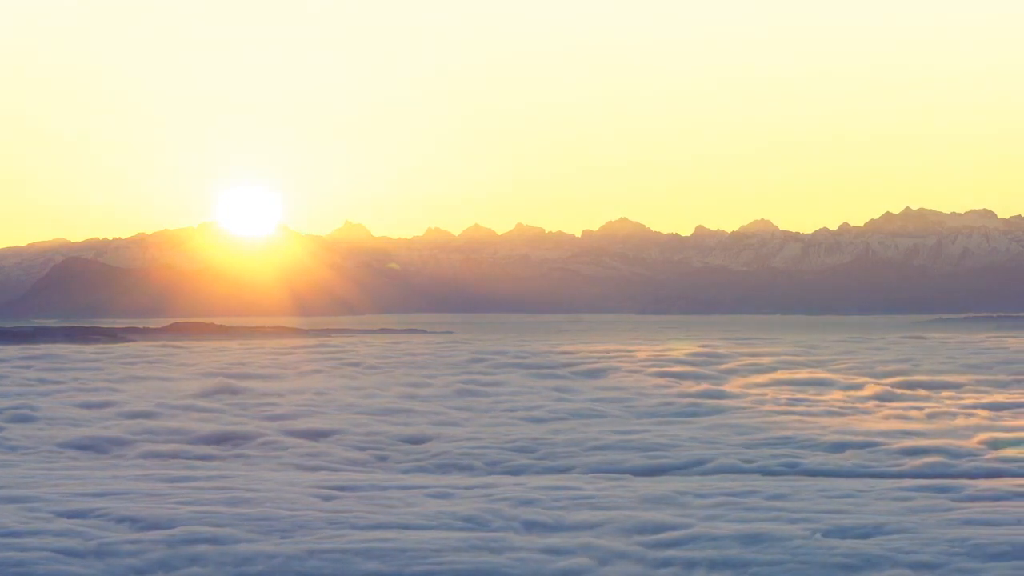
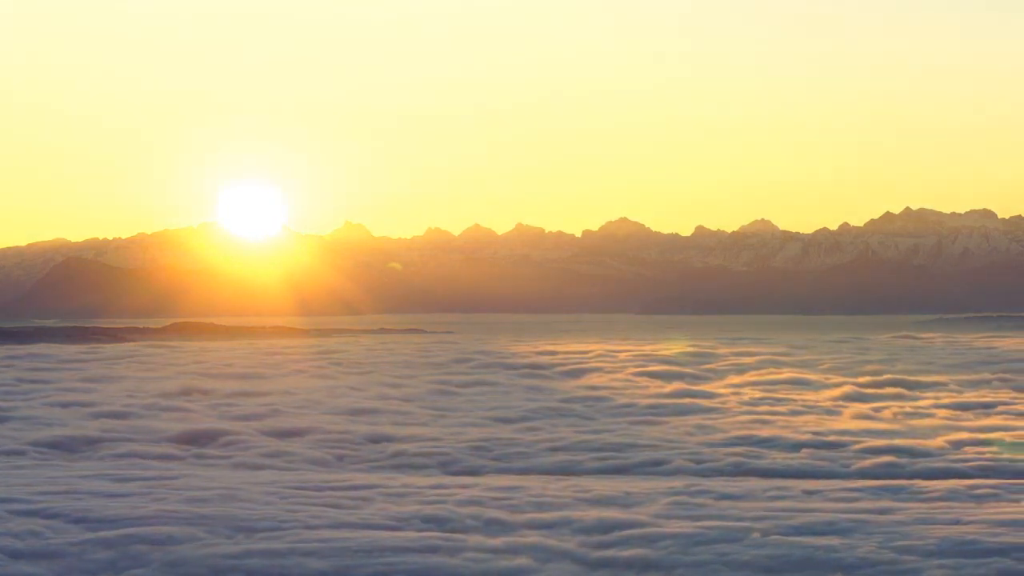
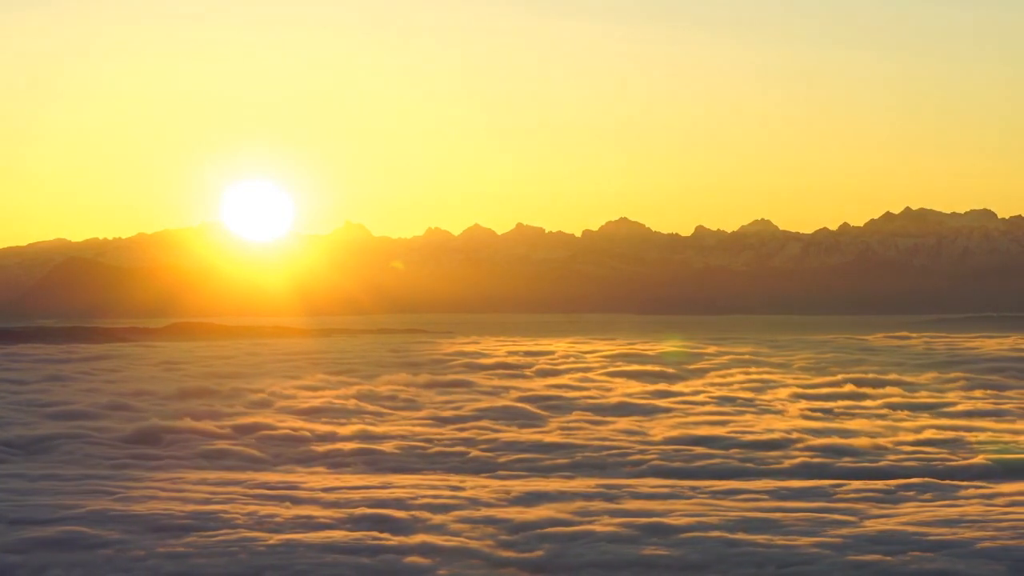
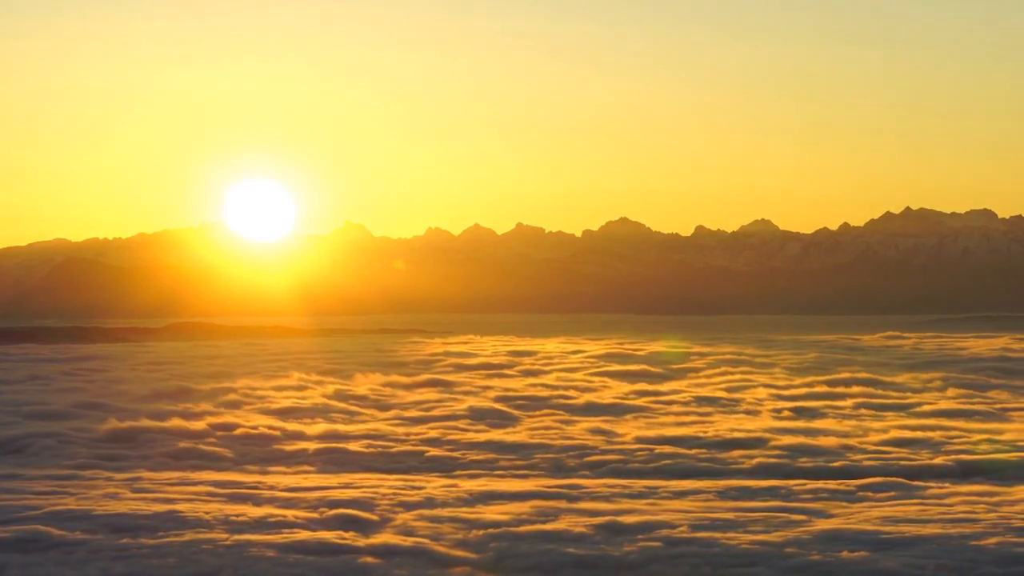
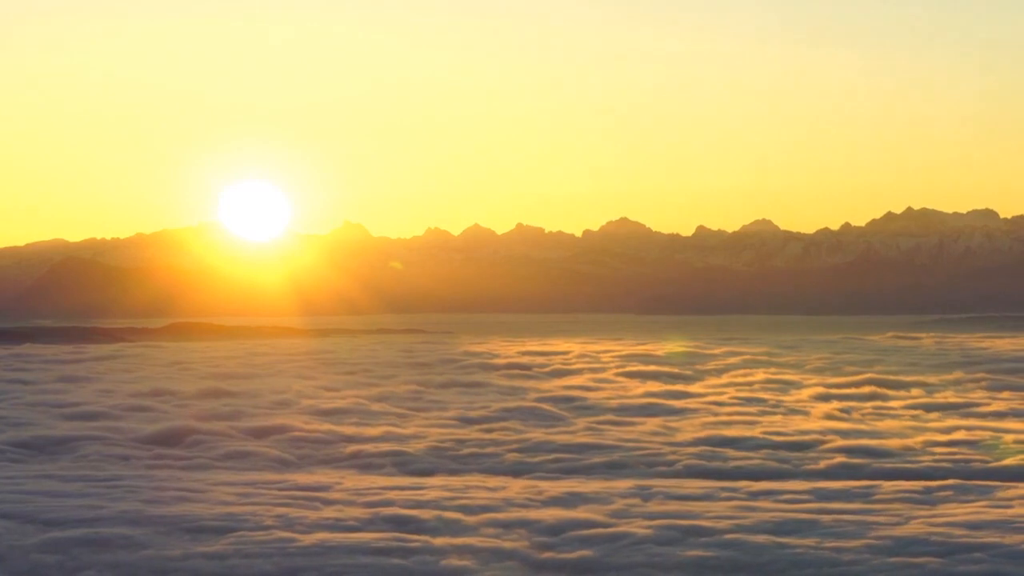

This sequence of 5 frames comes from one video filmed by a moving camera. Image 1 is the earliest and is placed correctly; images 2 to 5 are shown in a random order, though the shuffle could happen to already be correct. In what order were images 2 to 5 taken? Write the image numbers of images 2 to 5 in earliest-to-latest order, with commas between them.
2, 5, 3, 4
